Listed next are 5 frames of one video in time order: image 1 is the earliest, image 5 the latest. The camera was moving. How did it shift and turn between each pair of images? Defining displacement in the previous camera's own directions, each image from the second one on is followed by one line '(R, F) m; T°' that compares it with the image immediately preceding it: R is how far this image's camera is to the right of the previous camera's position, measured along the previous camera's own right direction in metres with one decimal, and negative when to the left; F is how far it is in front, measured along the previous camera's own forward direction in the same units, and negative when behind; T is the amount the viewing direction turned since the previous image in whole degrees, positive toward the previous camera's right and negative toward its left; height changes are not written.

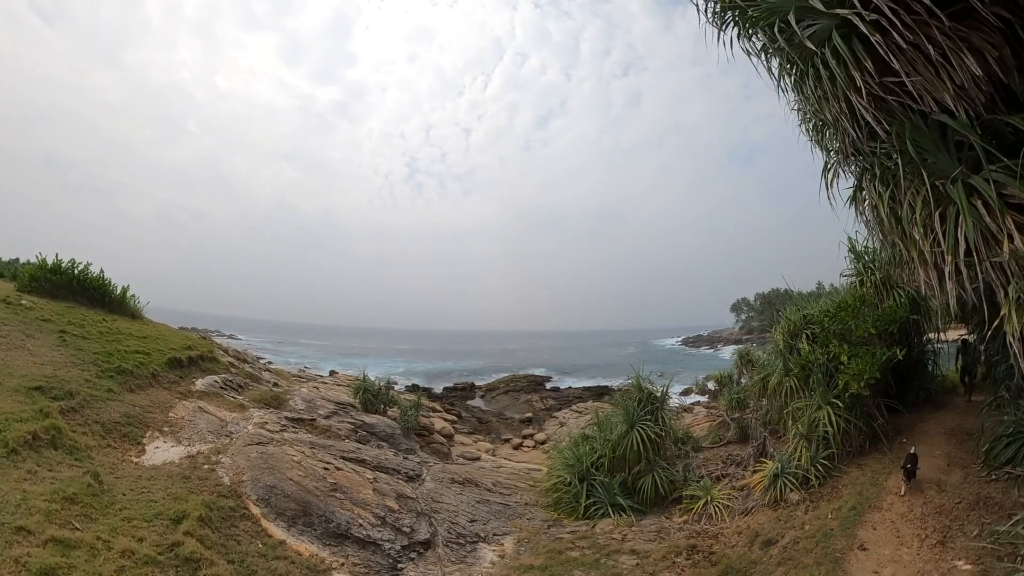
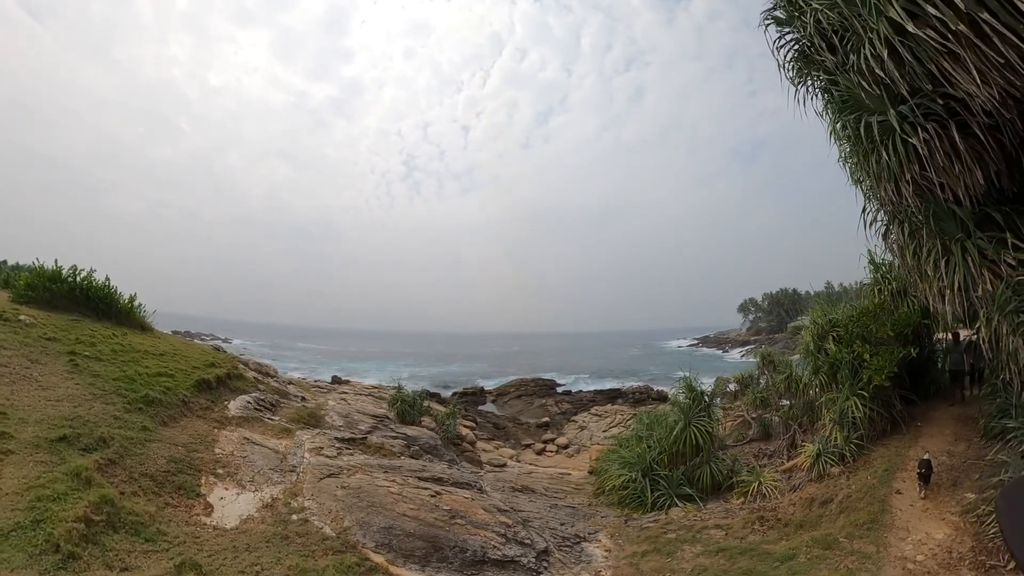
(-0.8, -1.0) m; 0°
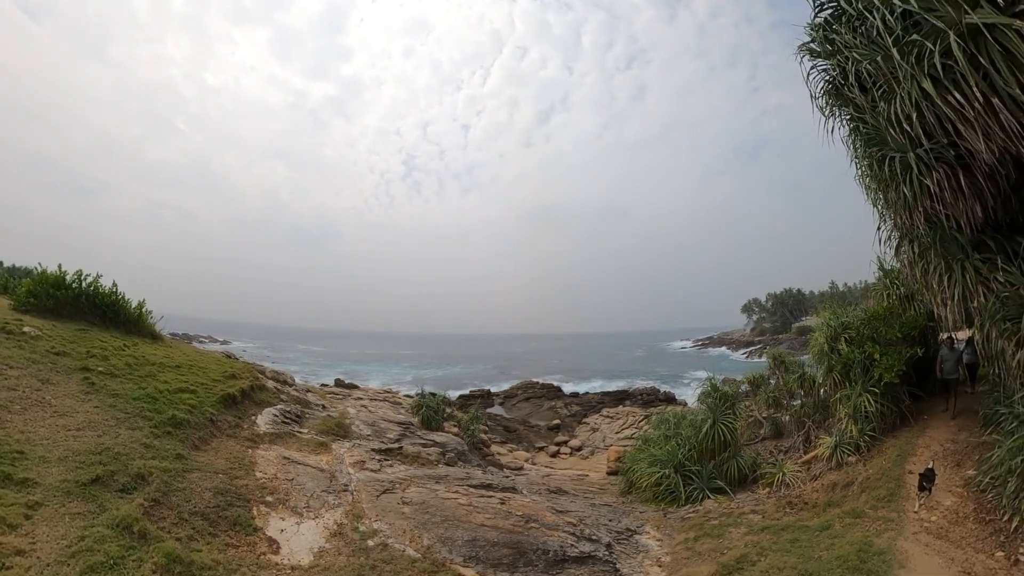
(-0.5, -0.6) m; 0°
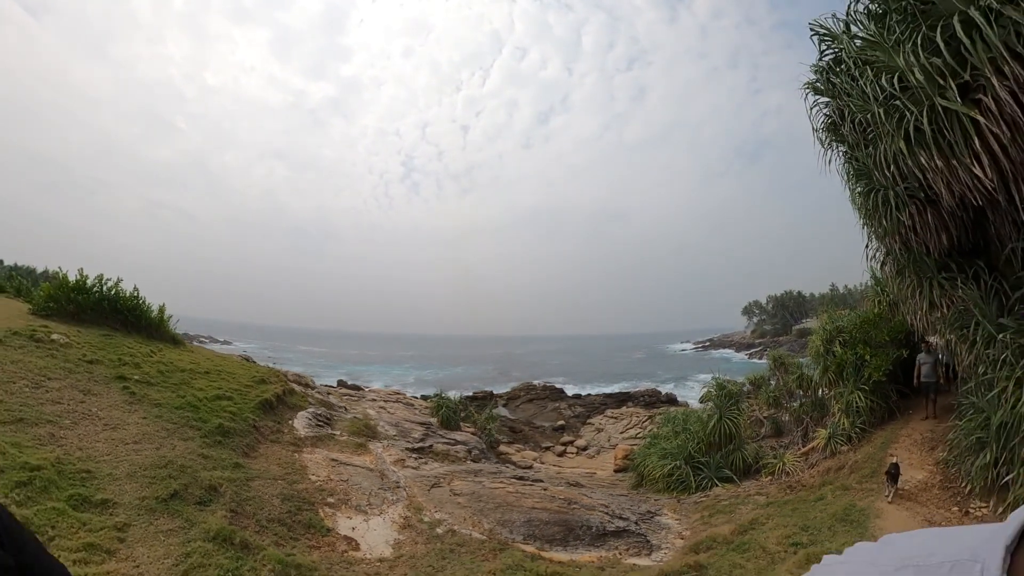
(-0.4, -0.7) m; 0°
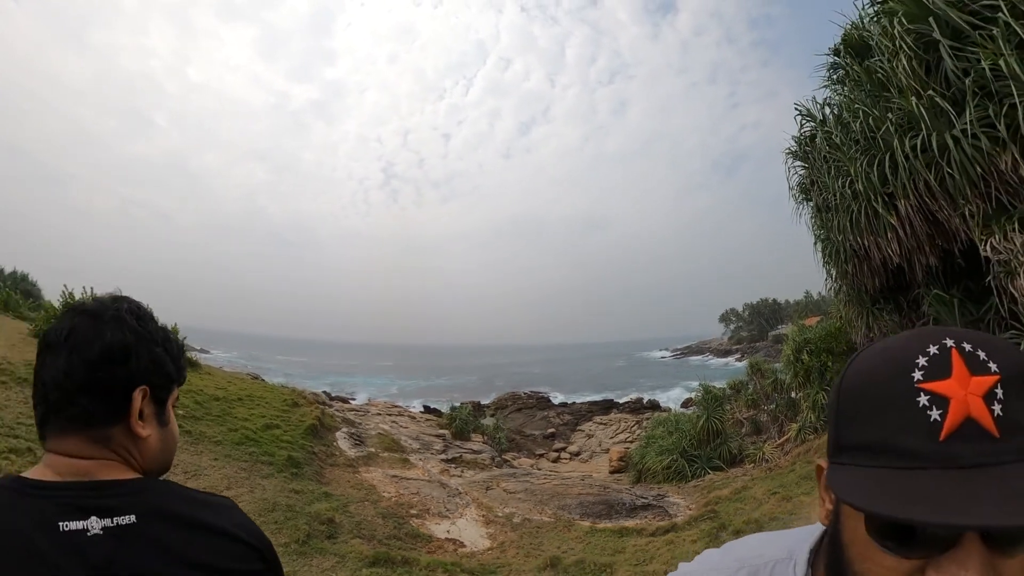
(-0.7, -1.4) m; +2°
